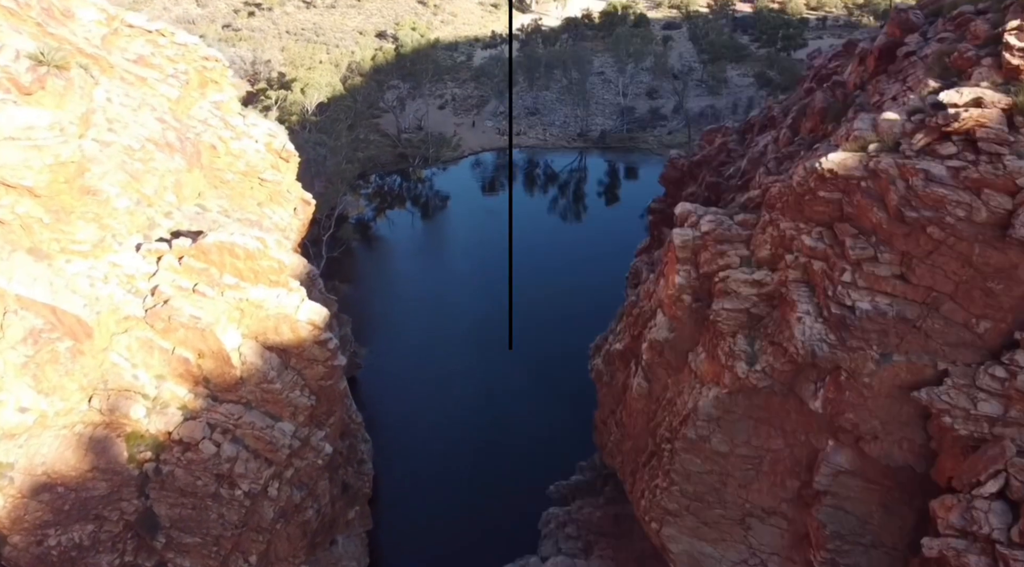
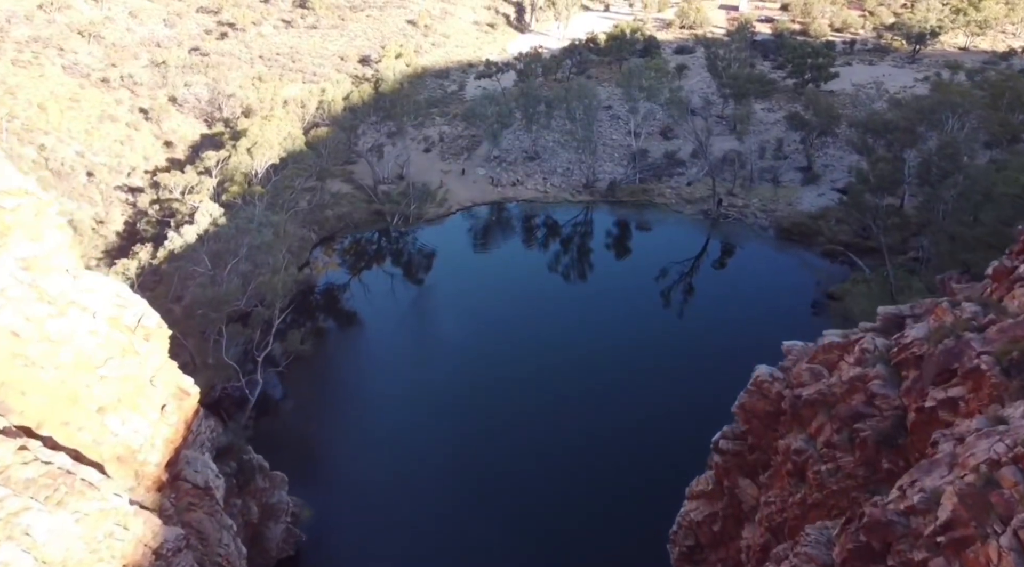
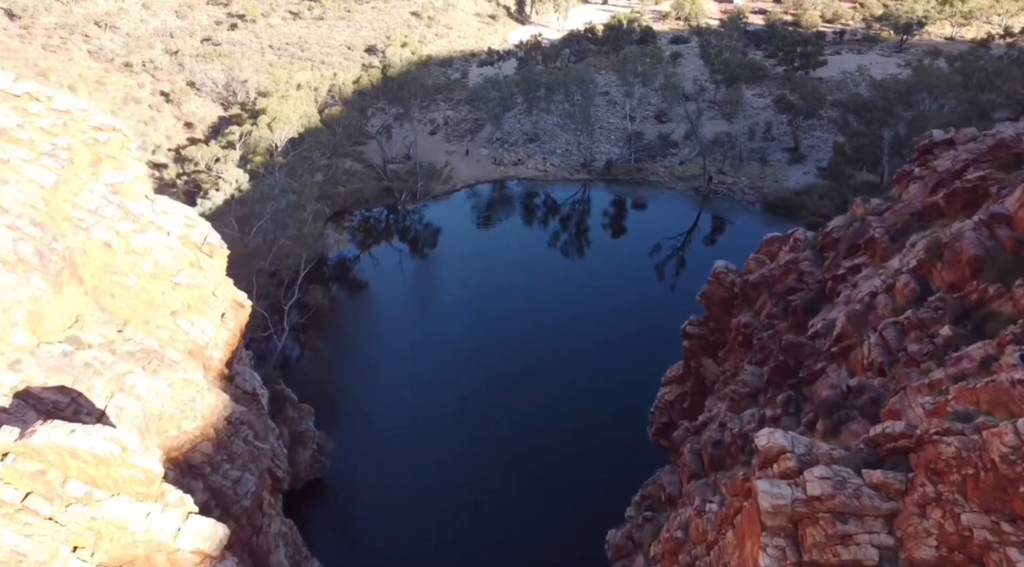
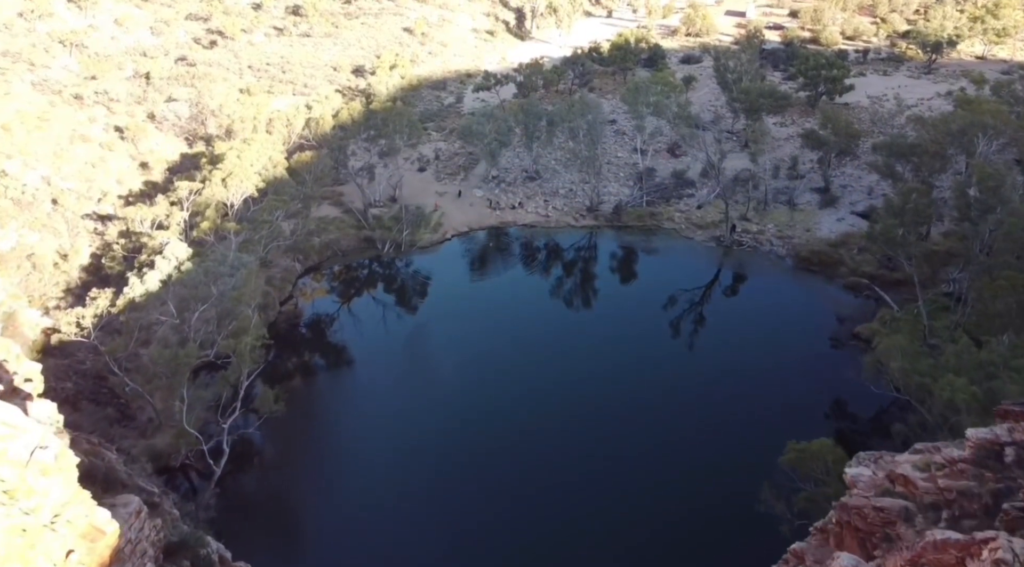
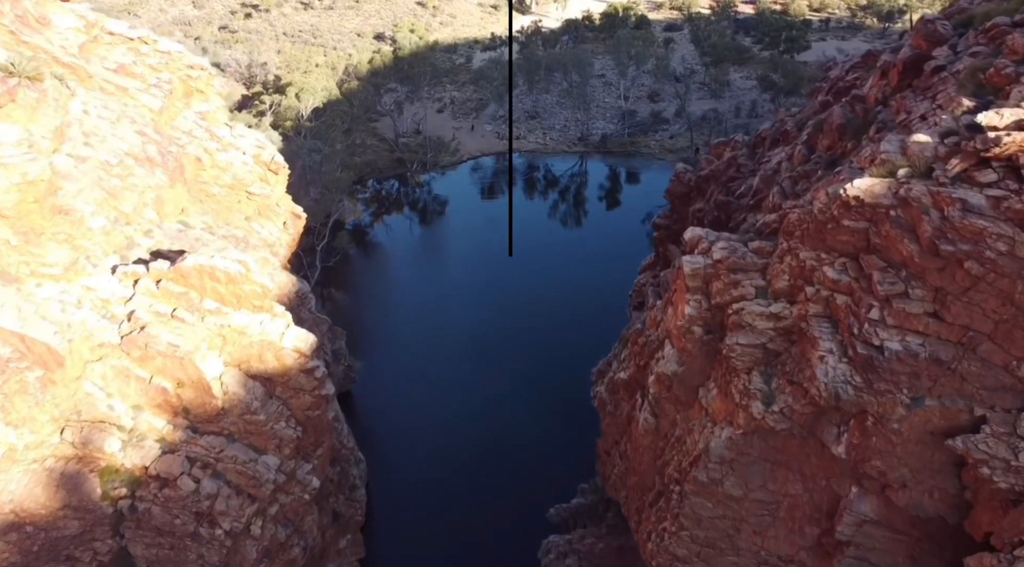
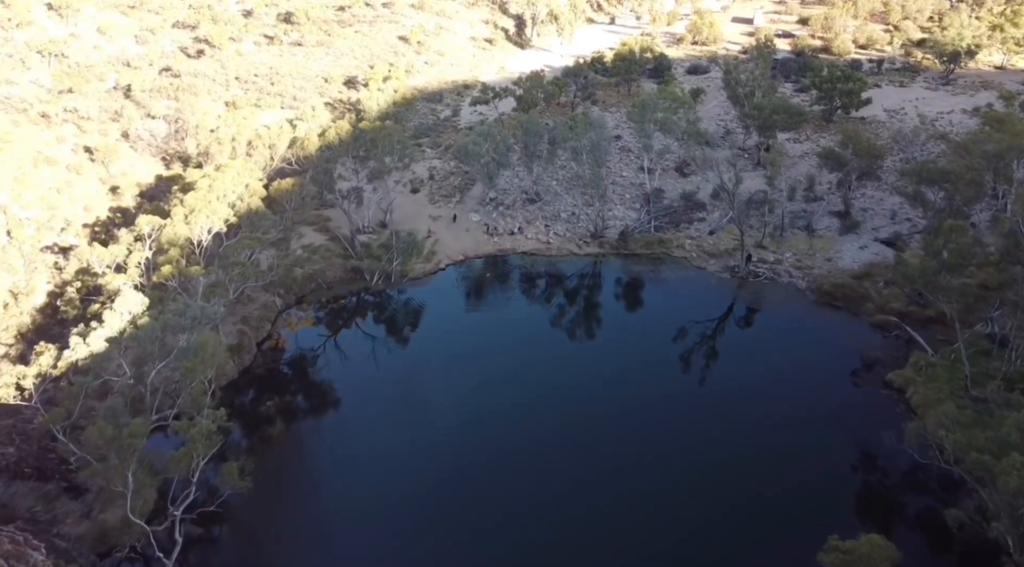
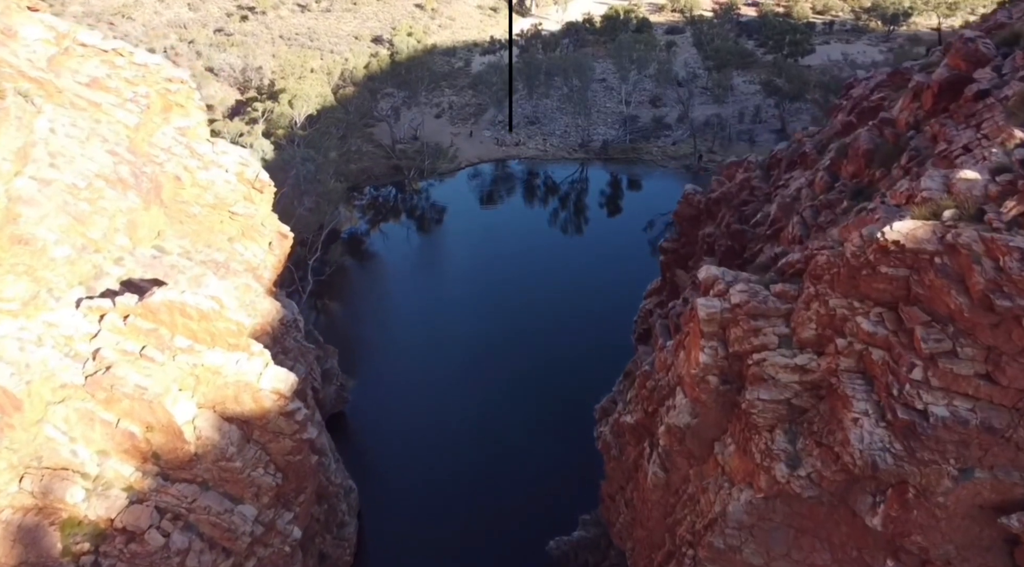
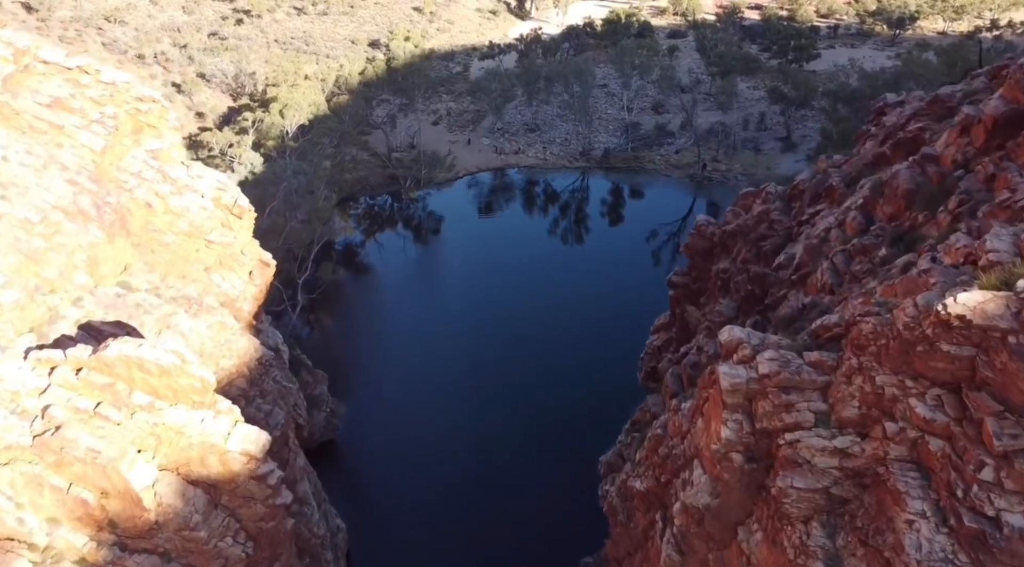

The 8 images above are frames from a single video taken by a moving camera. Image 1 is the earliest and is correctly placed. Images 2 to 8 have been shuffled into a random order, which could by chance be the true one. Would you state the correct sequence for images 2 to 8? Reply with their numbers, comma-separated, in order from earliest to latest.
5, 7, 8, 3, 2, 4, 6
